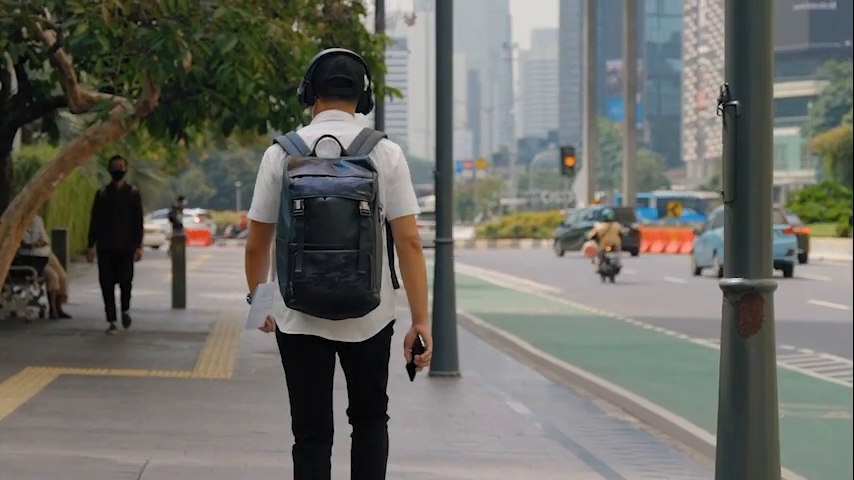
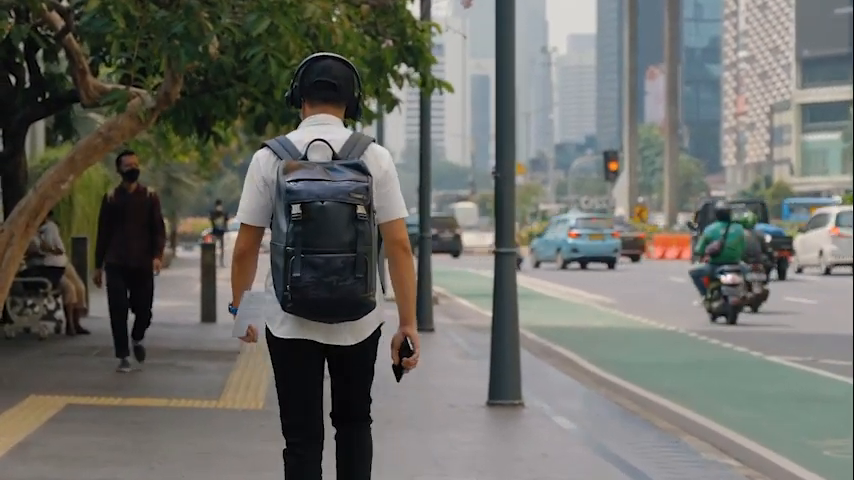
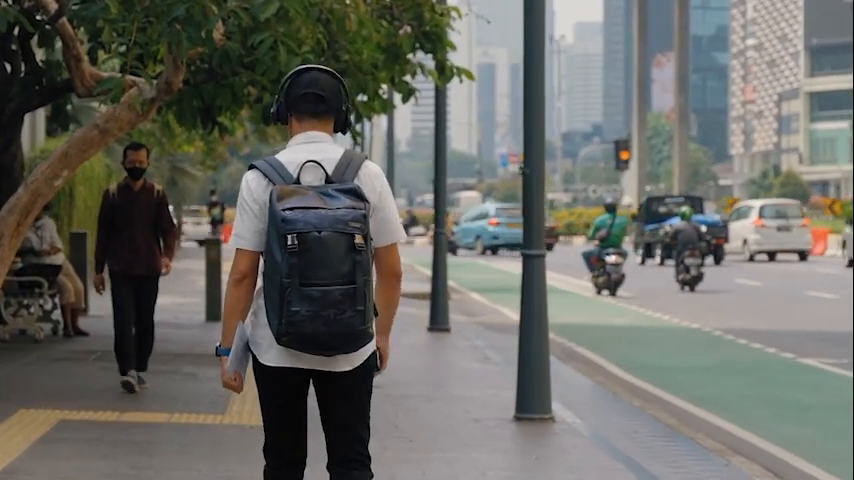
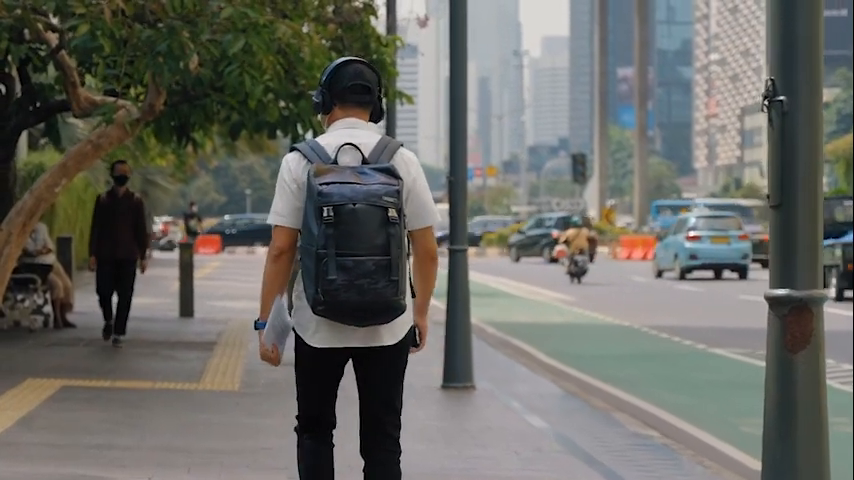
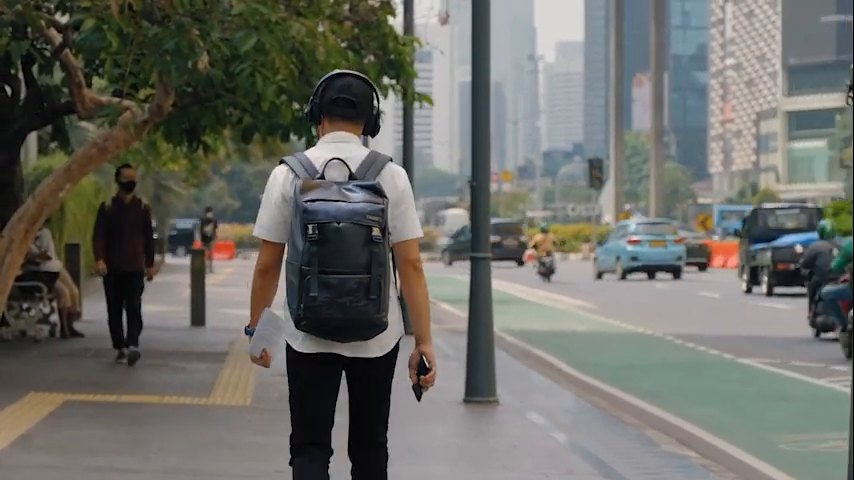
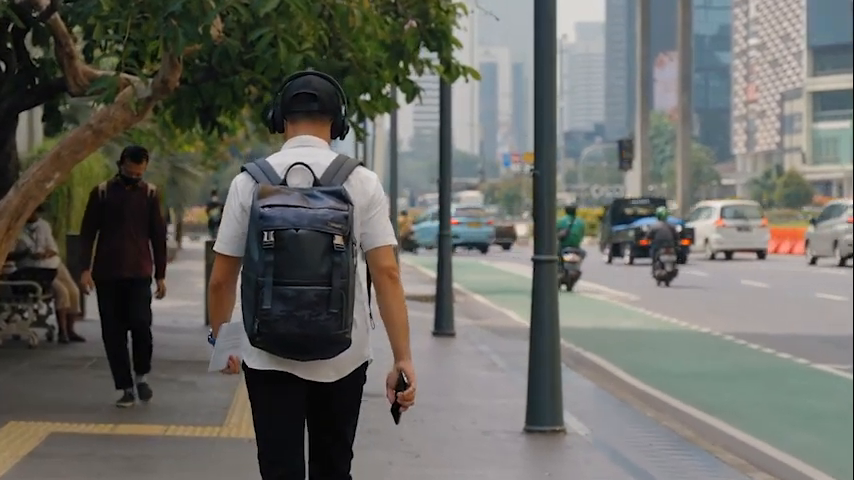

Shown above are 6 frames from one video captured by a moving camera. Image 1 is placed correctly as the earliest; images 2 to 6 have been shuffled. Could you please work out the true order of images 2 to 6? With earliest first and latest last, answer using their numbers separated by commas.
4, 5, 2, 3, 6
